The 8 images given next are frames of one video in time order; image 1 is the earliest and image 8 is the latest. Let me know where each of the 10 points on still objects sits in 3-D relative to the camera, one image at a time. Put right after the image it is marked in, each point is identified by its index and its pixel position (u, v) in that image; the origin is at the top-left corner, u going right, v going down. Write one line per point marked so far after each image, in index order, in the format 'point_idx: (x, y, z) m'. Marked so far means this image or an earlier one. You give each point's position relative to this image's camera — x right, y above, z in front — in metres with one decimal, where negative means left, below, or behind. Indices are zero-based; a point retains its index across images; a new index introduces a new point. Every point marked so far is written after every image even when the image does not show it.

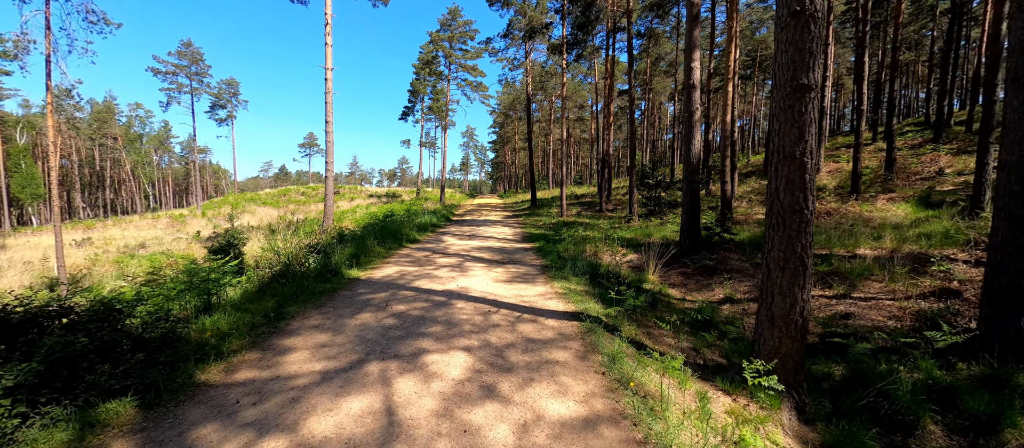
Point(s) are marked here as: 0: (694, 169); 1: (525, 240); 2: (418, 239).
0: (+4.5, +1.3, +9.8) m
1: (+0.4, -0.5, +12.1) m
2: (-2.6, -0.4, +10.7) m
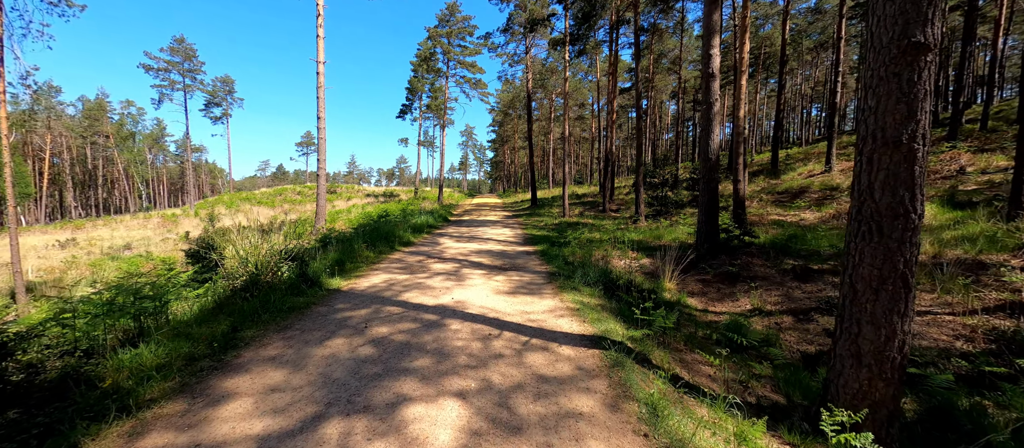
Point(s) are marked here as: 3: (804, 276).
0: (+4.5, +1.3, +8.9) m
1: (+0.5, -0.6, +11.3) m
2: (-2.5, -0.5, +9.9) m
3: (+5.6, -1.0, +7.8) m
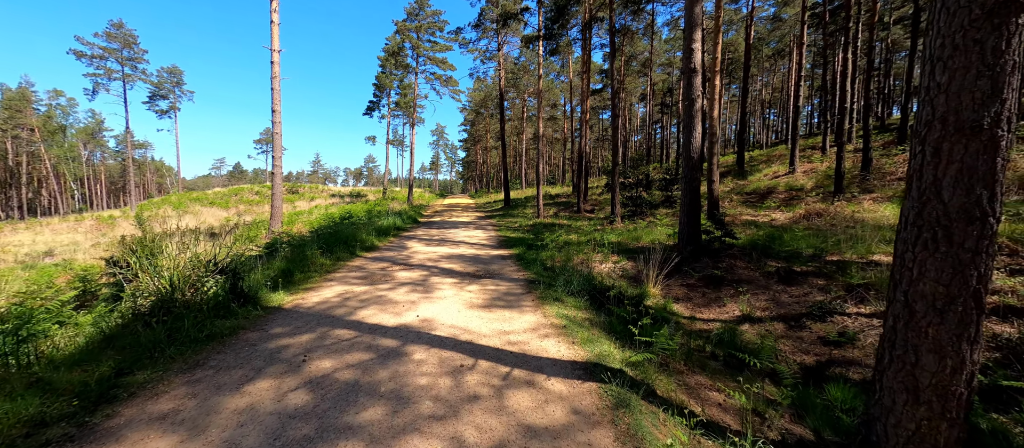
0: (+4.0, +1.3, +8.6) m
1: (-0.2, -0.6, +10.6) m
2: (-3.1, -0.5, +9.1) m
3: (+5.2, -1.0, +7.5) m
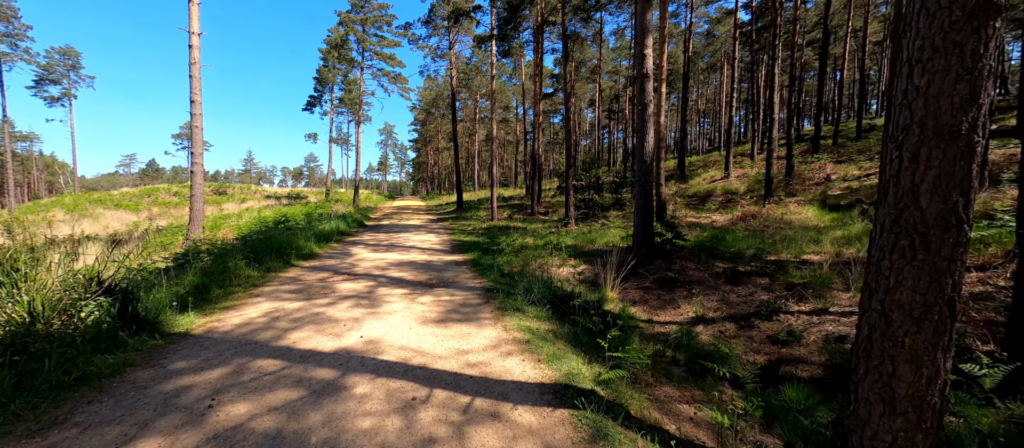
0: (+3.0, +1.2, +8.6) m
1: (-1.4, -0.7, +10.2) m
2: (-4.1, -0.6, +8.2) m
3: (+4.3, -1.1, +7.7) m
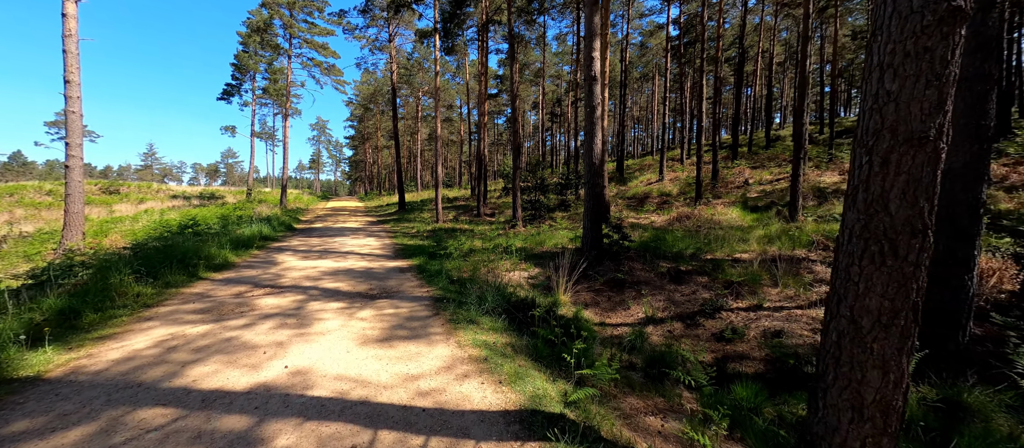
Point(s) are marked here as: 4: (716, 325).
0: (+1.9, +1.2, +8.6) m
1: (-2.7, -0.8, +9.5) m
2: (-5.1, -0.7, +7.2) m
3: (+3.3, -1.1, +7.9) m
4: (+3.1, -1.6, +6.1) m
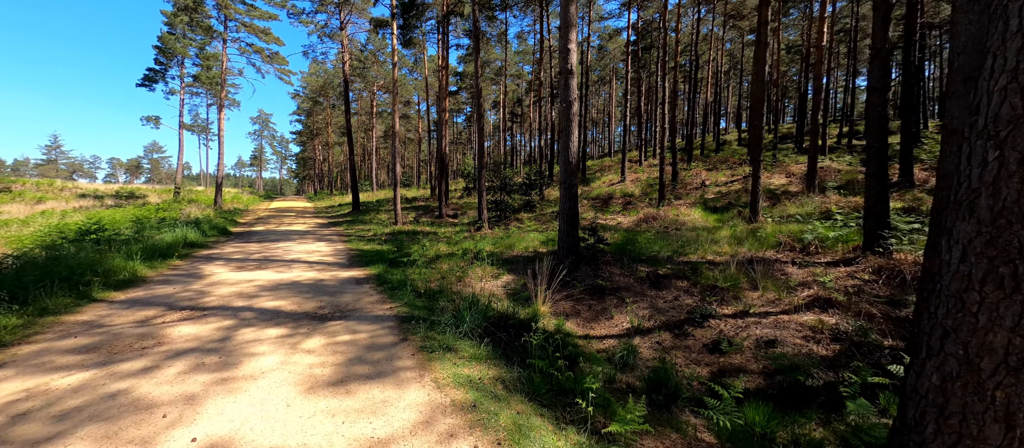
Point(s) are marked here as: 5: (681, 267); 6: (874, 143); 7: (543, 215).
0: (+1.2, +1.1, +8.1) m
1: (-3.4, -0.8, +8.4) m
2: (-5.5, -0.8, +5.9) m
3: (+2.8, -1.1, +7.5) m
4: (+2.8, -1.6, +5.7) m
5: (+3.5, -0.9, +8.2) m
6: (+7.2, +1.6, +7.8) m
7: (+1.3, +0.4, +16.9) m
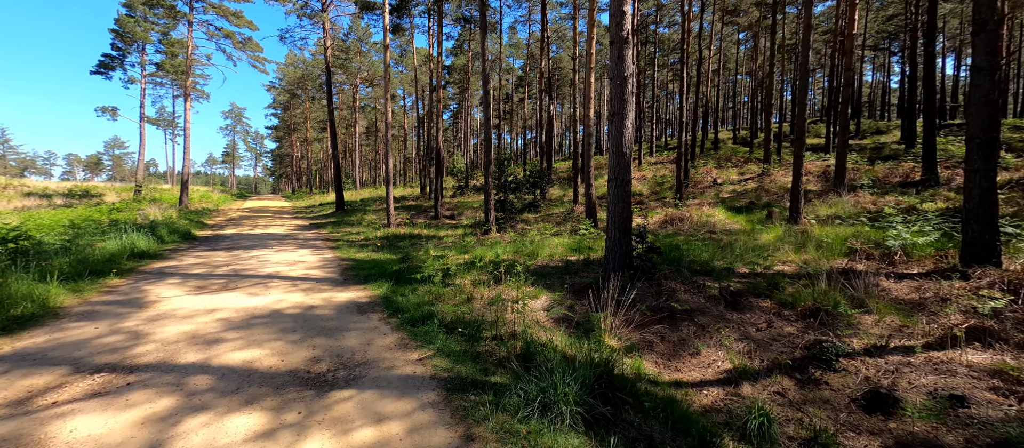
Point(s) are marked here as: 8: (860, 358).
0: (+1.9, +1.0, +6.6) m
1: (-2.8, -0.9, +6.7) m
2: (-4.8, -0.9, +4.1) m
3: (+3.4, -1.2, +6.1) m
4: (+3.5, -1.7, +4.3) m
5: (+4.2, -1.0, +6.7) m
6: (+7.8, +1.5, +6.6) m
7: (+1.5, +0.3, +15.4) m
8: (+3.9, -1.5, +4.5) m
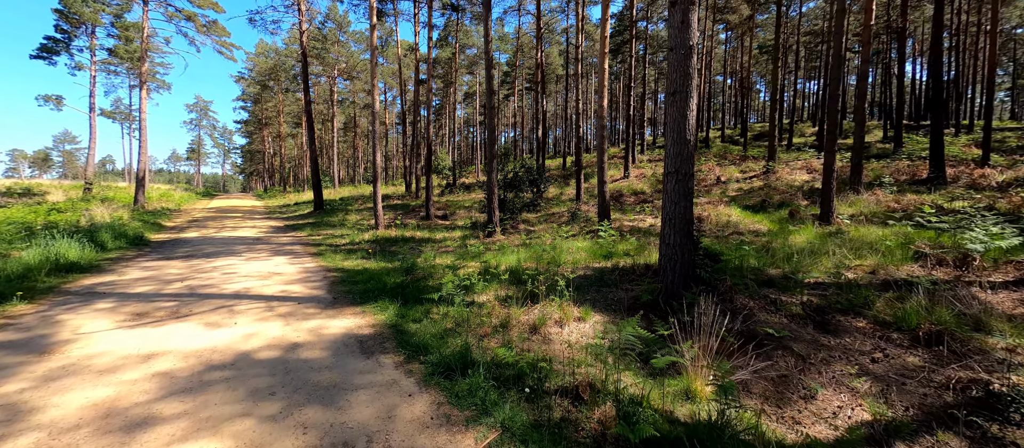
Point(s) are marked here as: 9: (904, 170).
0: (+2.3, +1.0, +5.4) m
1: (-2.3, -1.0, +5.3) m
2: (-4.2, -1.0, +2.6) m
3: (+4.0, -1.3, +5.0) m
4: (+4.1, -1.7, +3.2) m
5: (+4.6, -1.0, +5.7) m
6: (+8.3, +1.5, +5.7) m
7: (+1.5, +0.3, +14.1) m
8: (+4.5, -1.6, +3.4) m
9: (+17.1, +2.4, +17.2) m
